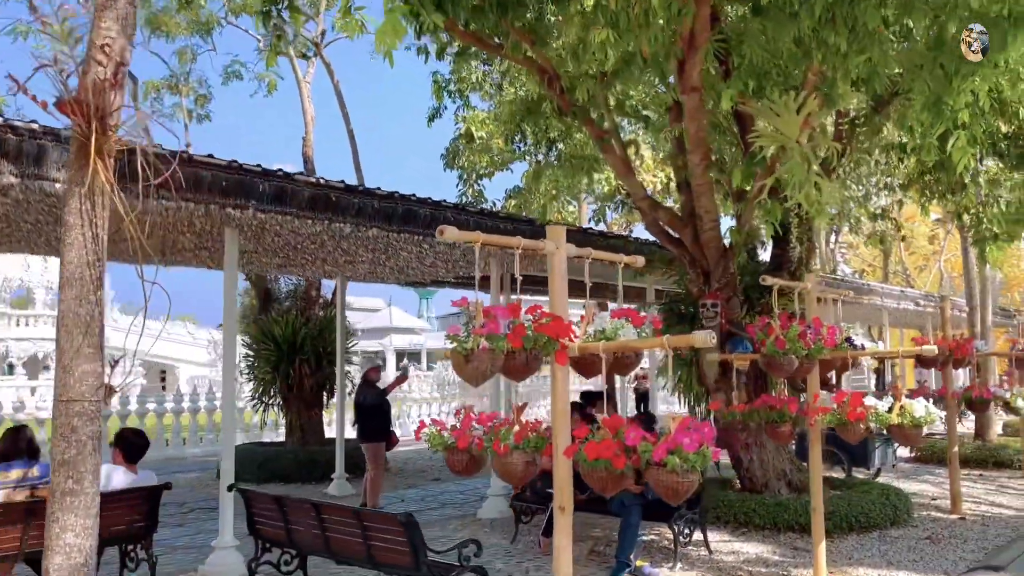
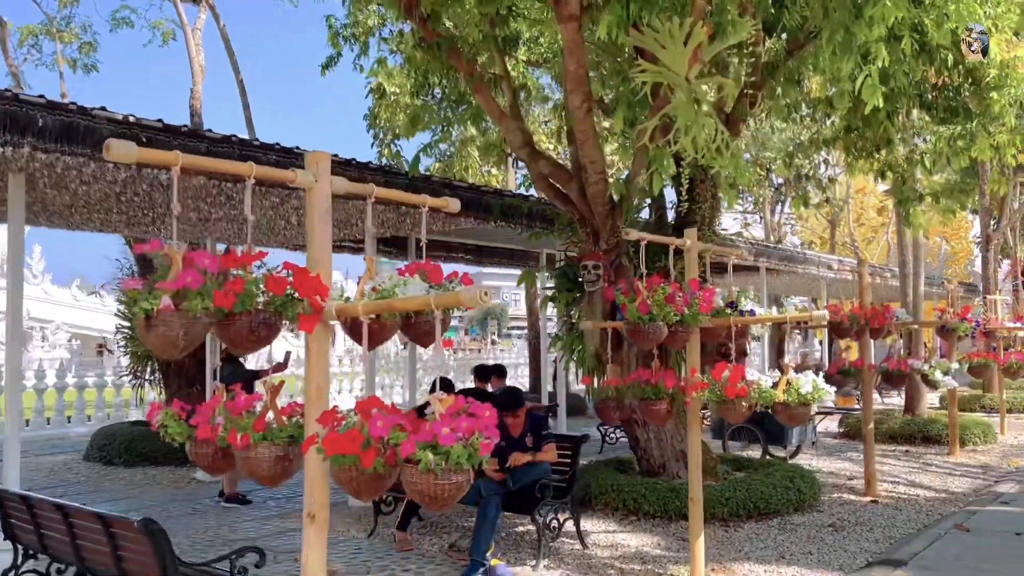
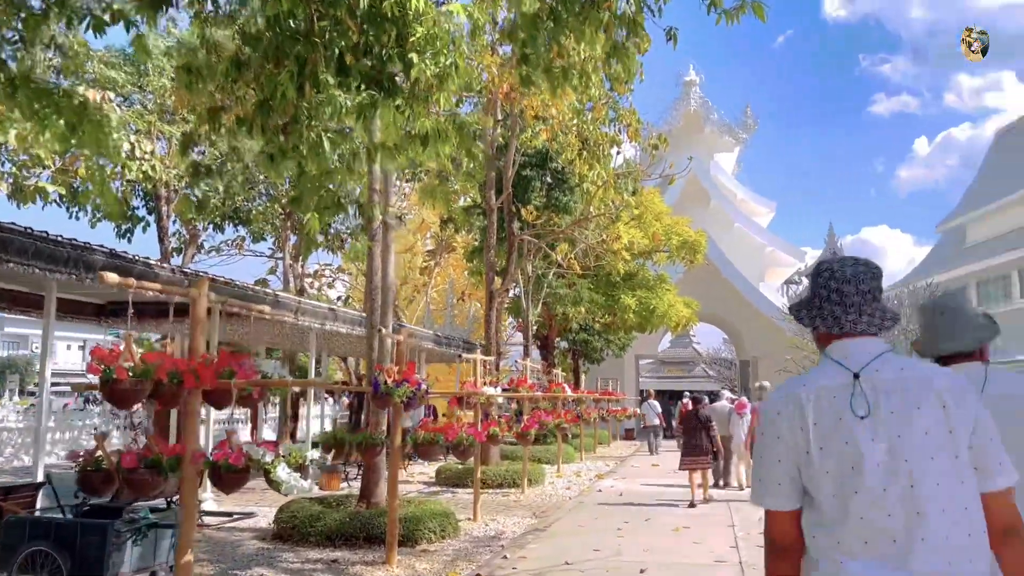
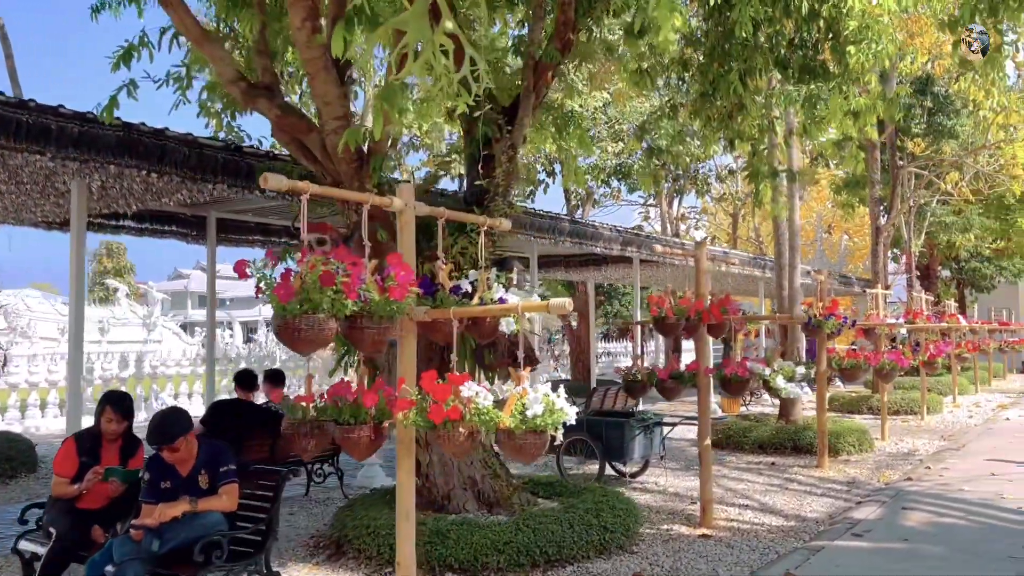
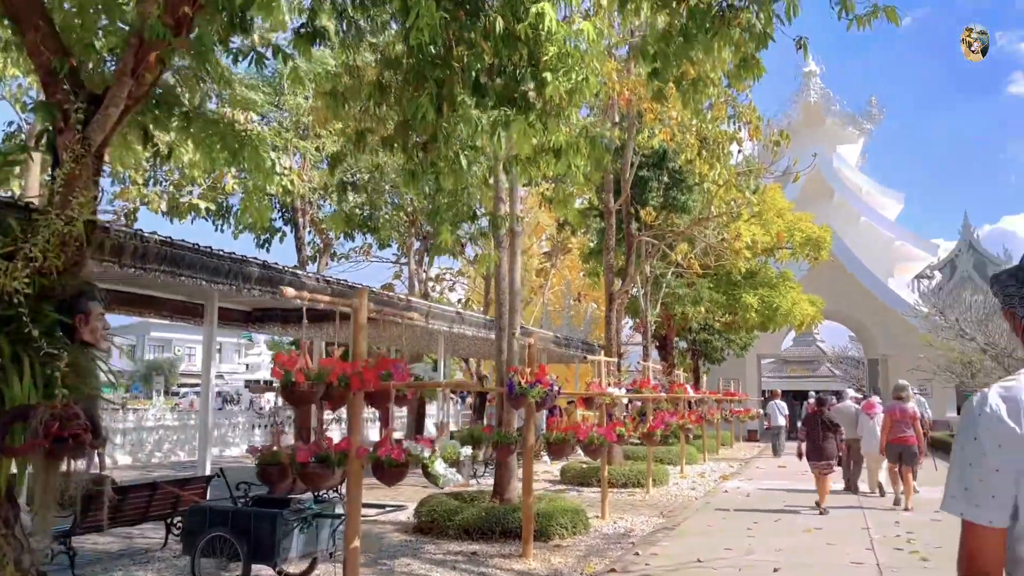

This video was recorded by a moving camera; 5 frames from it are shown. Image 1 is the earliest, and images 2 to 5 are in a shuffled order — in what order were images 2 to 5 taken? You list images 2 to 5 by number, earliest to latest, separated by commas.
2, 4, 5, 3
